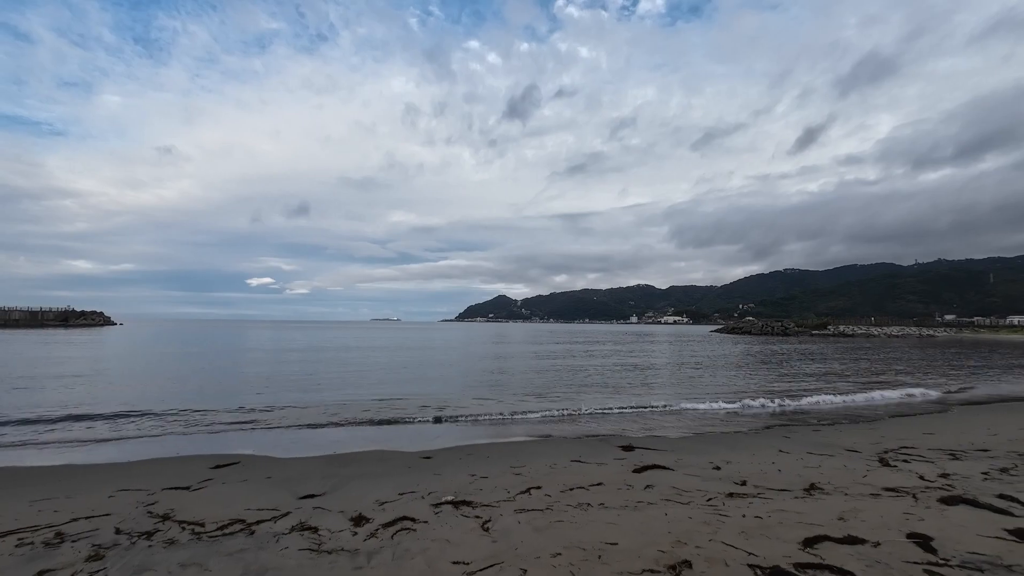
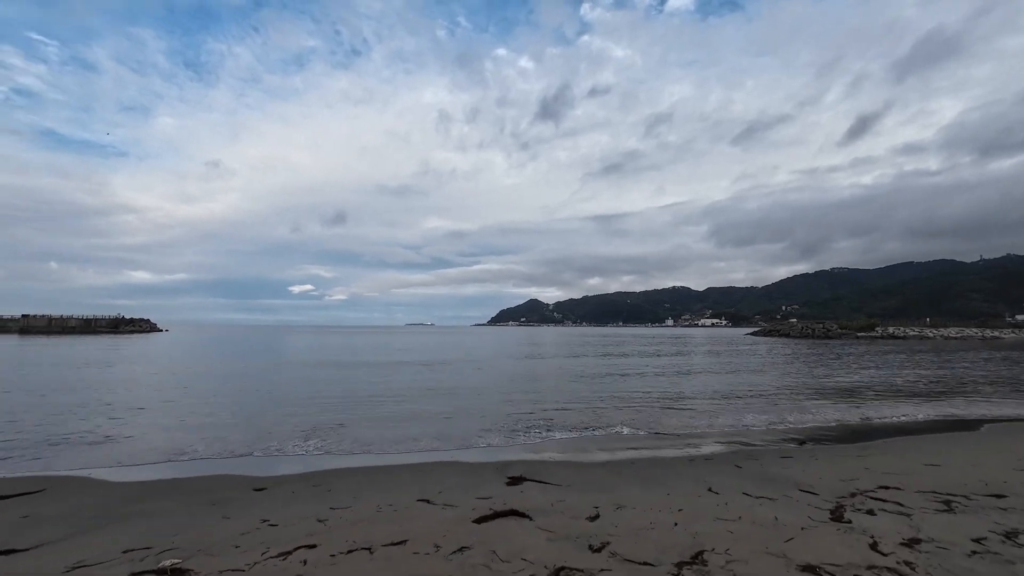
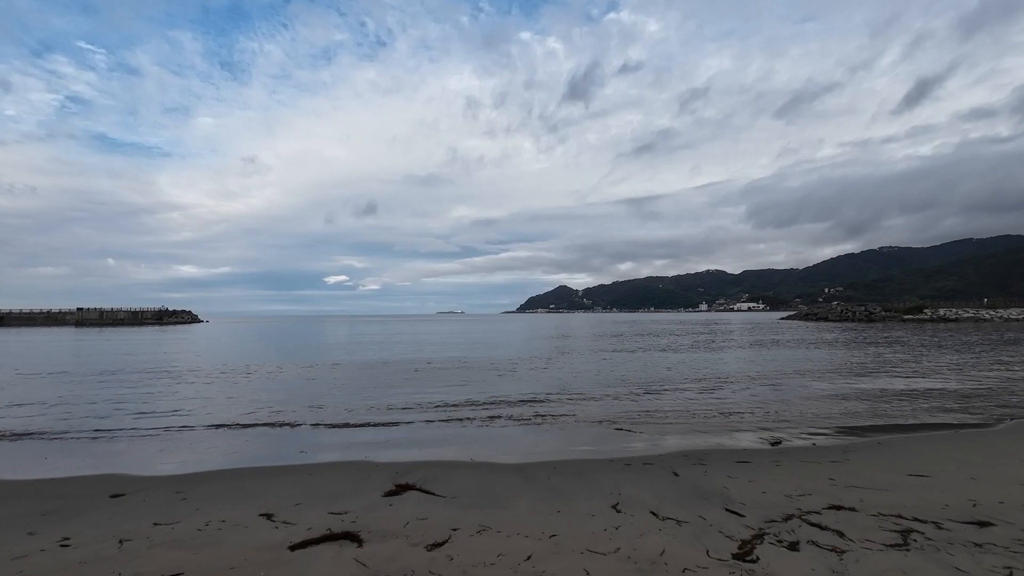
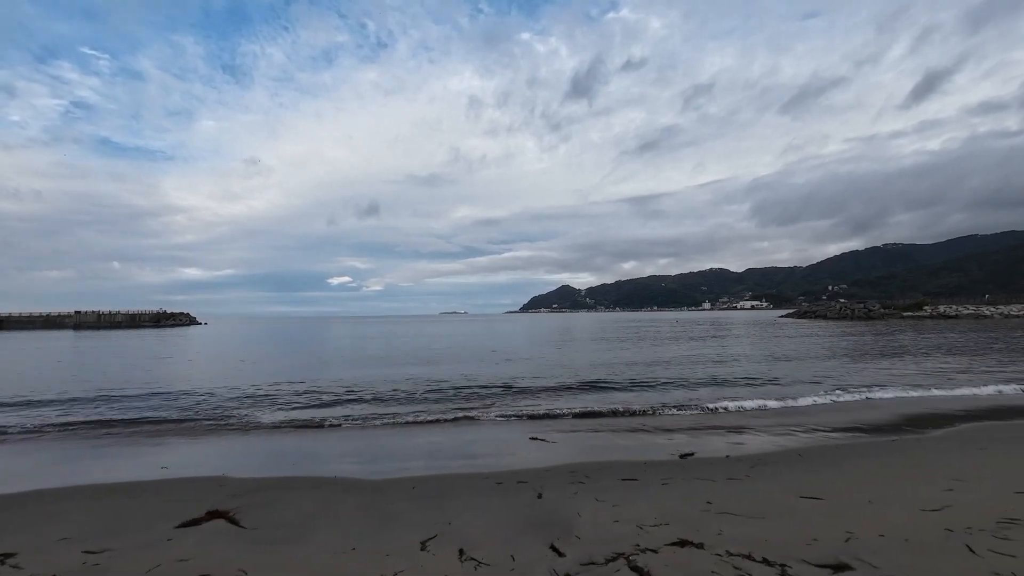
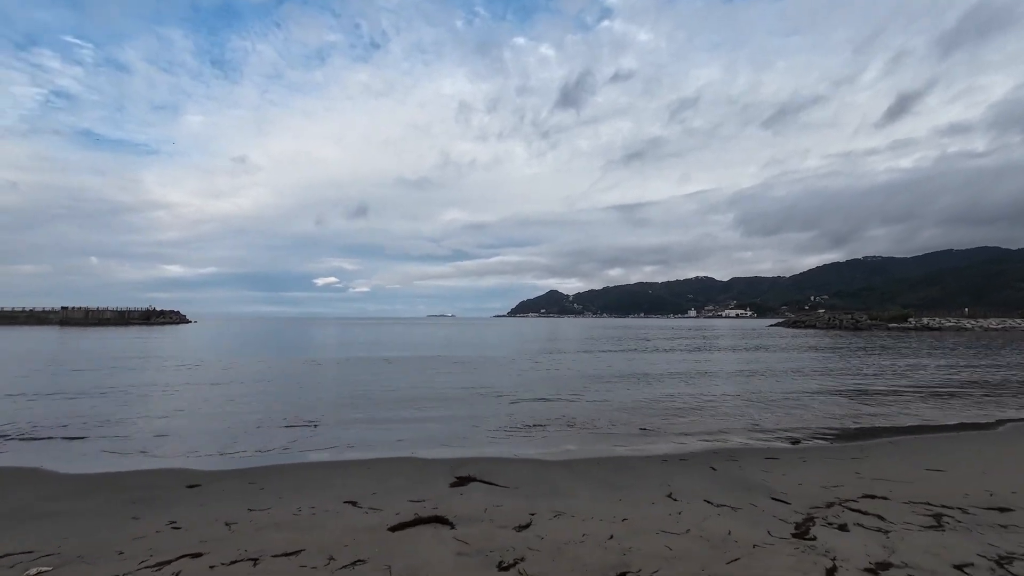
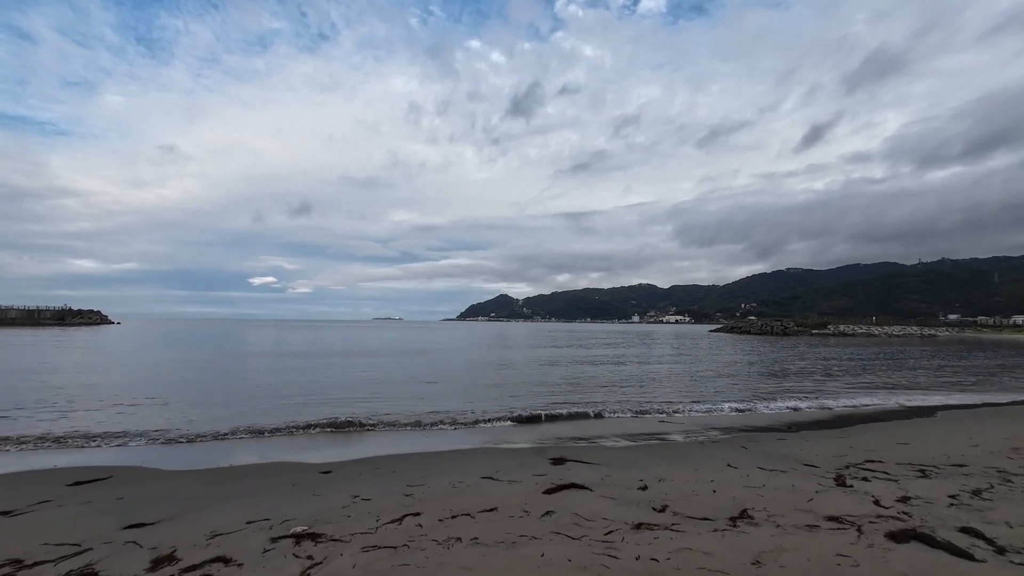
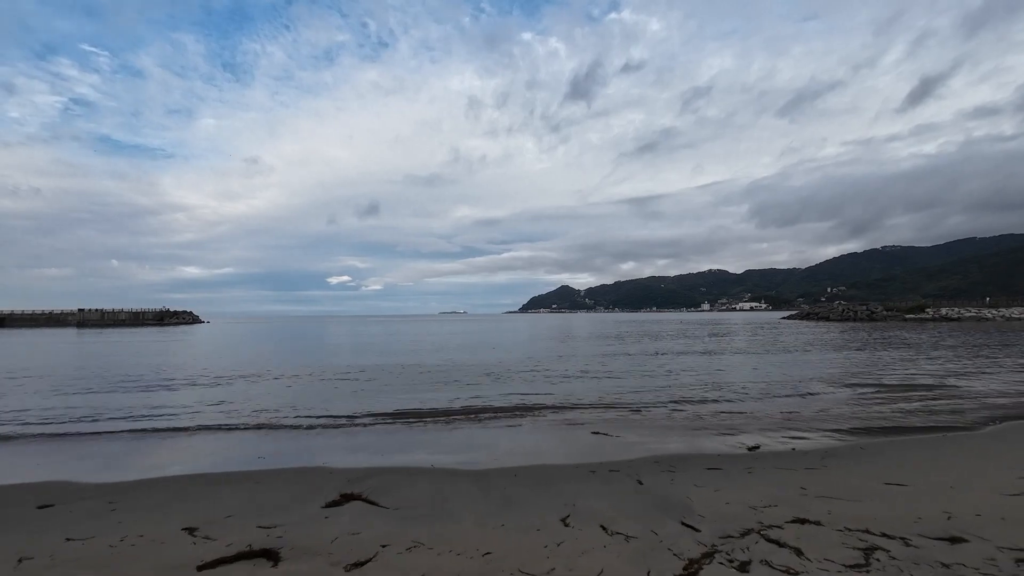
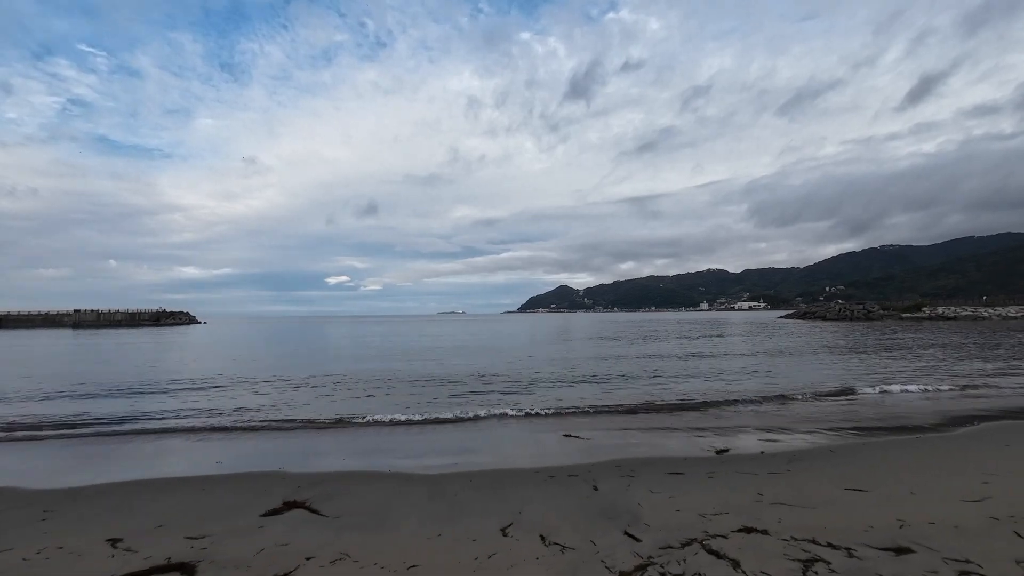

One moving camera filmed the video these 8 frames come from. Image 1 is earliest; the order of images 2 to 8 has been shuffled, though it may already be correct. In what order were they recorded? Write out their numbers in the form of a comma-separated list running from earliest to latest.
6, 2, 5, 3, 7, 8, 4
